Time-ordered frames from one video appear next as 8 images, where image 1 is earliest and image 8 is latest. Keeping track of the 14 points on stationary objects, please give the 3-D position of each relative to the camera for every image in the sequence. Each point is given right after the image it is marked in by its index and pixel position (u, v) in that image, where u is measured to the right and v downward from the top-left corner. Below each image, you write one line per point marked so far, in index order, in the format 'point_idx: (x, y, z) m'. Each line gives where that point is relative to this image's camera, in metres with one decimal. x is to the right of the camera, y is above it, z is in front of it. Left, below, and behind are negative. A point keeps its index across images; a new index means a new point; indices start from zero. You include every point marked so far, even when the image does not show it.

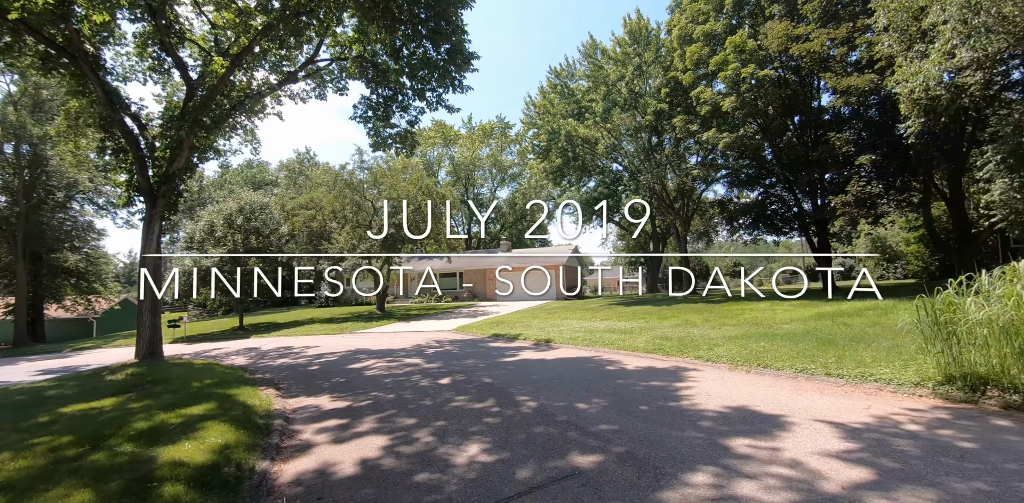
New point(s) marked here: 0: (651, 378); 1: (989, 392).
0: (+2.9, -2.6, +9.9) m
1: (+6.4, -1.9, +6.4) m
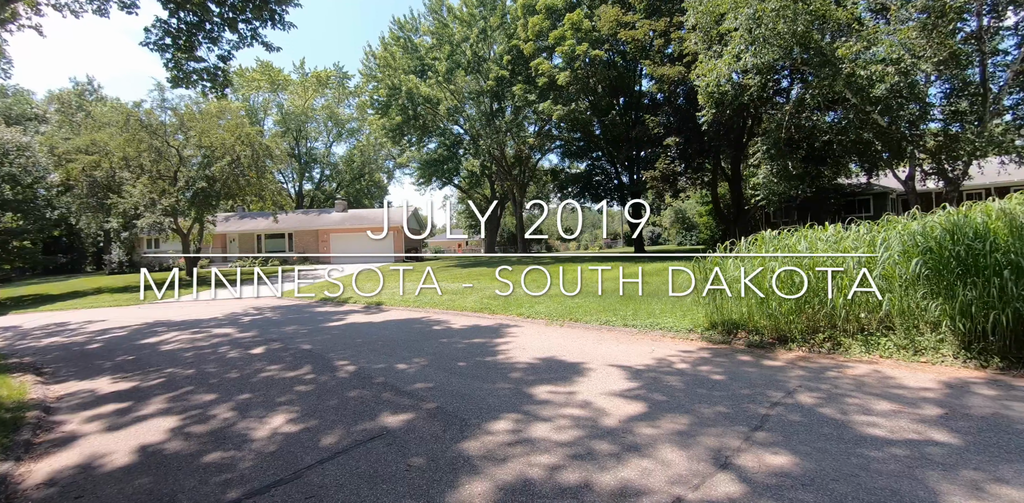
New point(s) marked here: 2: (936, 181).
0: (-0.8, -1.8, +10.0) m
1: (+3.6, -1.3, +7.7) m
2: (+14.3, +2.4, +16.1) m
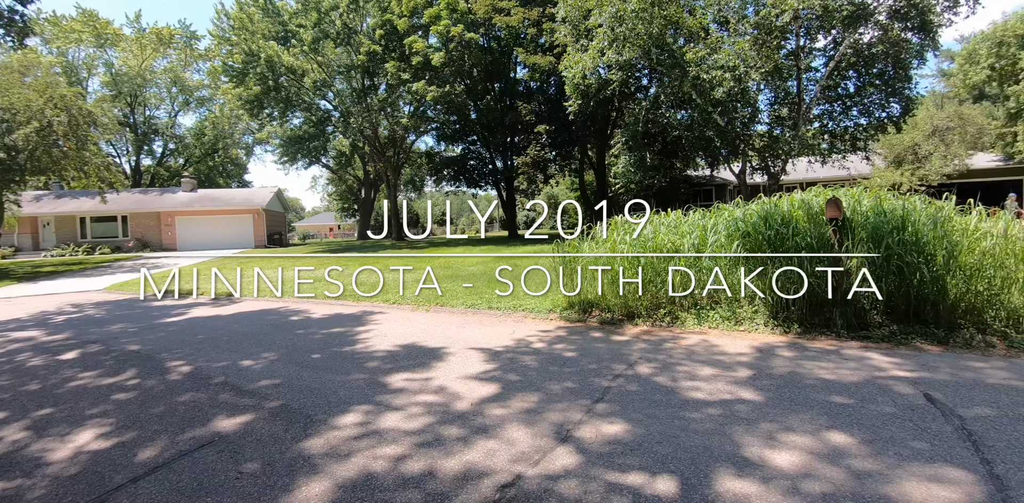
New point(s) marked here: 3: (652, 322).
0: (-3.4, -1.5, +9.3) m
1: (+1.4, -1.0, +8.1) m
2: (+9.8, +3.0, +18.7) m
3: (+2.2, -1.1, +7.3) m
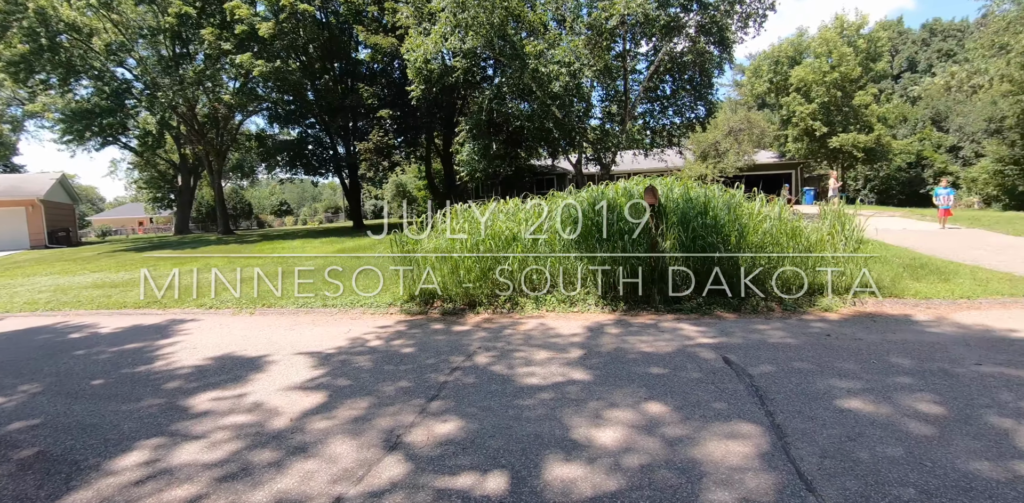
0: (-6.2, -1.5, +7.6) m
1: (-1.2, -0.9, +7.8) m
2: (+3.7, +3.6, +20.3) m
3: (-0.3, -0.9, +7.3) m
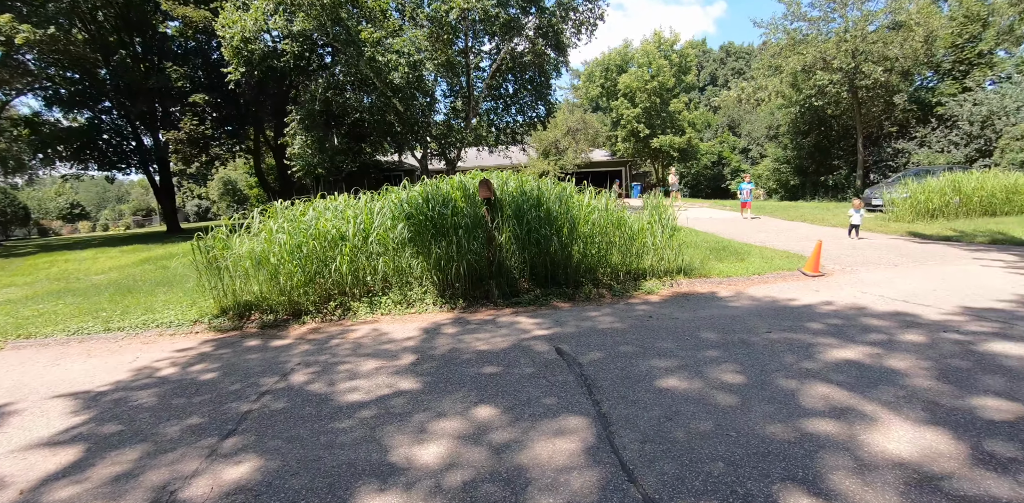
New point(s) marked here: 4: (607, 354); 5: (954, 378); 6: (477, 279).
0: (-8.3, -1.7, +5.1) m
1: (-3.6, -0.9, +6.7) m
2: (-2.7, +3.7, +20.0) m
3: (-2.6, -0.9, +6.5) m
4: (+0.8, -0.9, +4.0) m
5: (+2.8, -0.8, +3.0) m
6: (-0.5, -0.4, +6.5) m
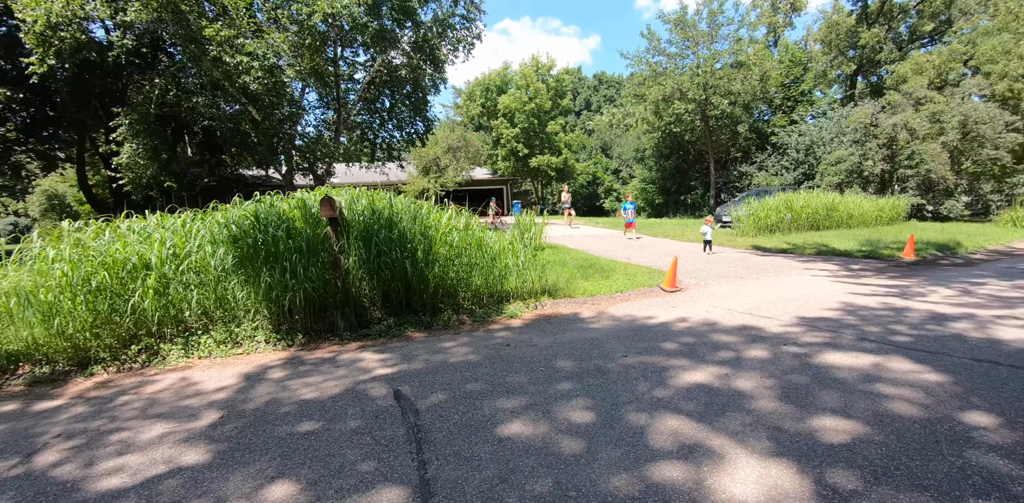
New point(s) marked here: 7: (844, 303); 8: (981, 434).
0: (-9.5, -2.1, +2.5) m
1: (-5.3, -1.3, +5.1) m
2: (-7.4, +2.7, +18.4) m
3: (-4.2, -1.2, +5.1) m
4: (-0.4, -1.0, +3.5) m
5: (+1.7, -0.9, +2.9) m
6: (-2.2, -0.7, +5.6) m
7: (+3.5, -0.5, +5.0) m
8: (+2.3, -0.9, +2.4) m
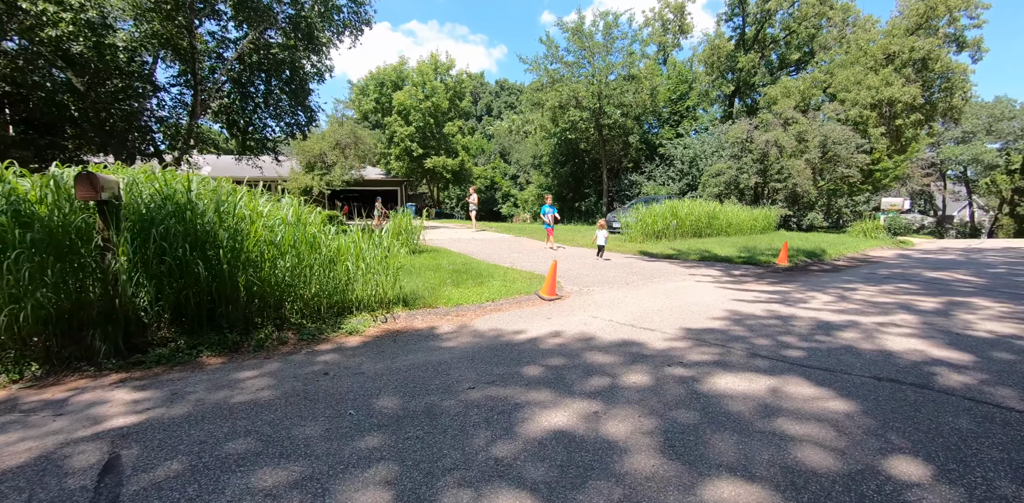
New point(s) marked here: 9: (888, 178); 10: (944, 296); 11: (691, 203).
0: (-10.2, -2.0, -0.5) m
1: (-6.6, -1.2, +2.8) m
2: (-11.2, +2.7, +15.6) m
3: (-5.5, -1.2, +3.1) m
4: (-1.5, -1.0, +2.2) m
5: (+0.7, -0.8, +2.1) m
6: (-3.6, -0.6, +3.9) m
7: (+2.1, -0.6, +4.5) m
8: (+1.5, -0.9, +1.7) m
9: (+13.4, +2.6, +17.1) m
10: (+4.9, -0.5, +5.4) m
11: (+4.9, +1.3, +13.0) m
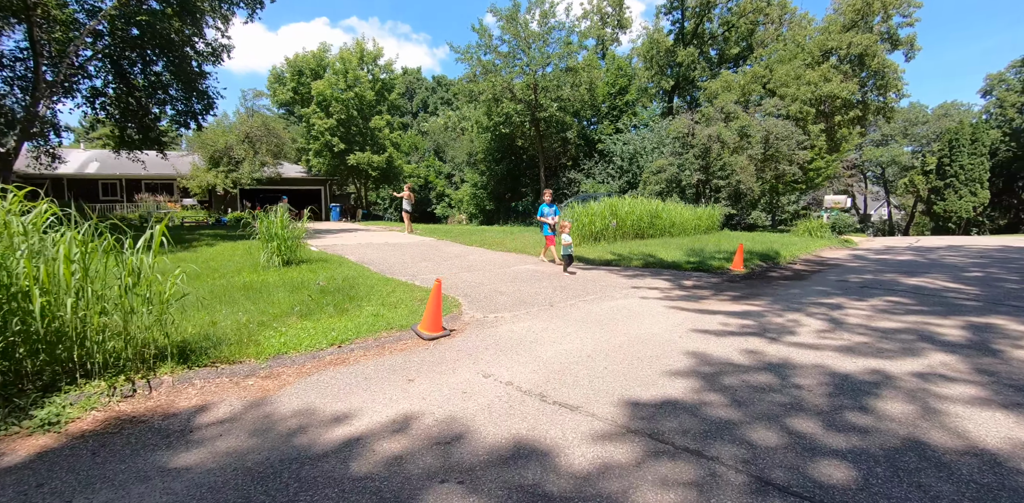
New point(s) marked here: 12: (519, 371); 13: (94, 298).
0: (-10.5, -2.2, -3.4) m
1: (-7.3, -1.4, +0.3) m
2: (-13.4, +2.3, +12.5) m
3: (-6.3, -1.4, +0.7) m
4: (-2.1, -1.1, +0.3) m
5: (+0.1, -0.9, +0.4) m
6: (-4.5, -0.8, +1.8) m
7: (+1.1, -0.6, +3.0) m
8: (+0.8, -1.0, +0.1) m
9: (+10.9, +2.6, +16.7) m
10: (+3.8, -0.5, +4.2) m
11: (+3.0, +1.3, +11.7) m
12: (+0.1, -0.7, +2.8) m
13: (-2.5, -0.2, +3.2) m
